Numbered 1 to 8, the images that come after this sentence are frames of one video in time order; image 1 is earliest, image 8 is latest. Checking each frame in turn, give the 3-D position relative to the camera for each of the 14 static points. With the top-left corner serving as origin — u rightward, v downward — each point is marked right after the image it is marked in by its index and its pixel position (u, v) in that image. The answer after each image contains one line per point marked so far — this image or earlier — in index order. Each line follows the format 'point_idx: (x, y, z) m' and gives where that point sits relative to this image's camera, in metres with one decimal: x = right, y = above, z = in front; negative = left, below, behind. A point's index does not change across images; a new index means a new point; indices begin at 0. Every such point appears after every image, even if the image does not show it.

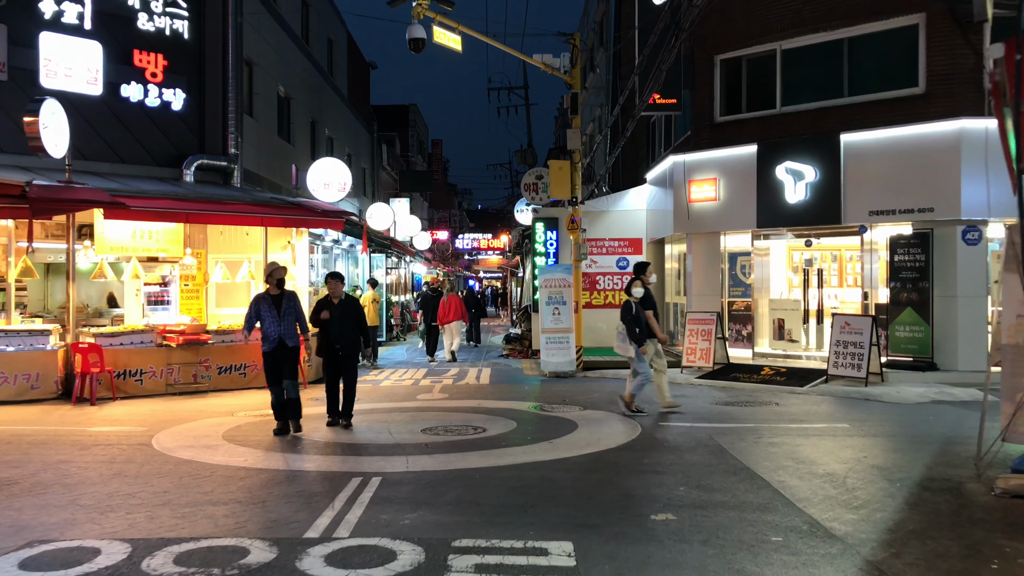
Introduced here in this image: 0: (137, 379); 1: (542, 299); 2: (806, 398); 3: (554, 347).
0: (-4.5, -1.1, +10.5) m
1: (+0.4, -0.2, +12.8) m
2: (+3.4, -1.3, +10.1) m
3: (+0.6, -0.9, +12.7) m
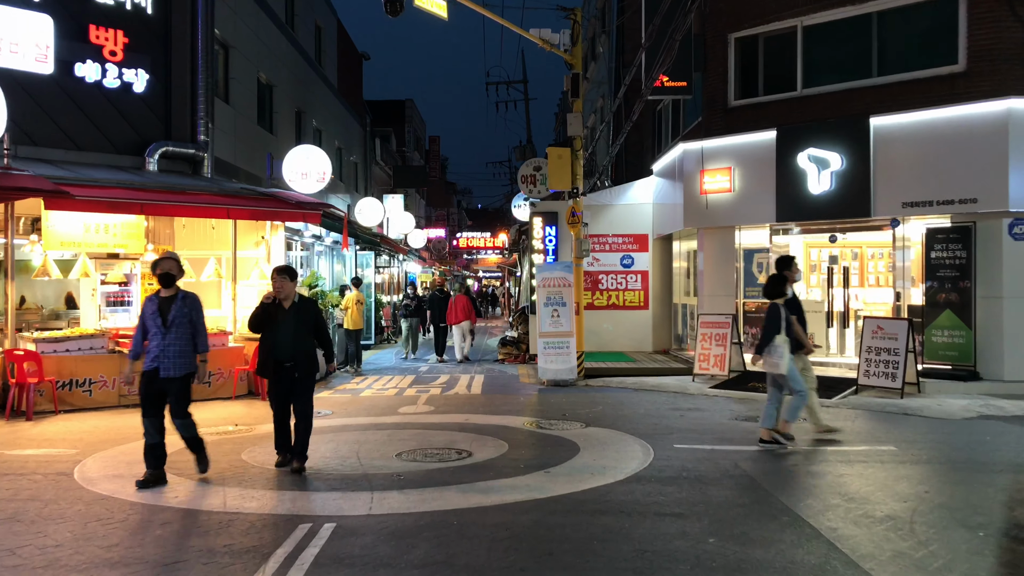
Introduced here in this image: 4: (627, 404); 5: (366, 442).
0: (-4.6, -1.1, +9.4) m
1: (+0.4, -0.2, +11.7) m
2: (+3.3, -1.3, +8.9) m
3: (+0.5, -0.9, +11.5) m
4: (+1.3, -1.3, +9.7) m
5: (-1.2, -1.3, +7.3) m
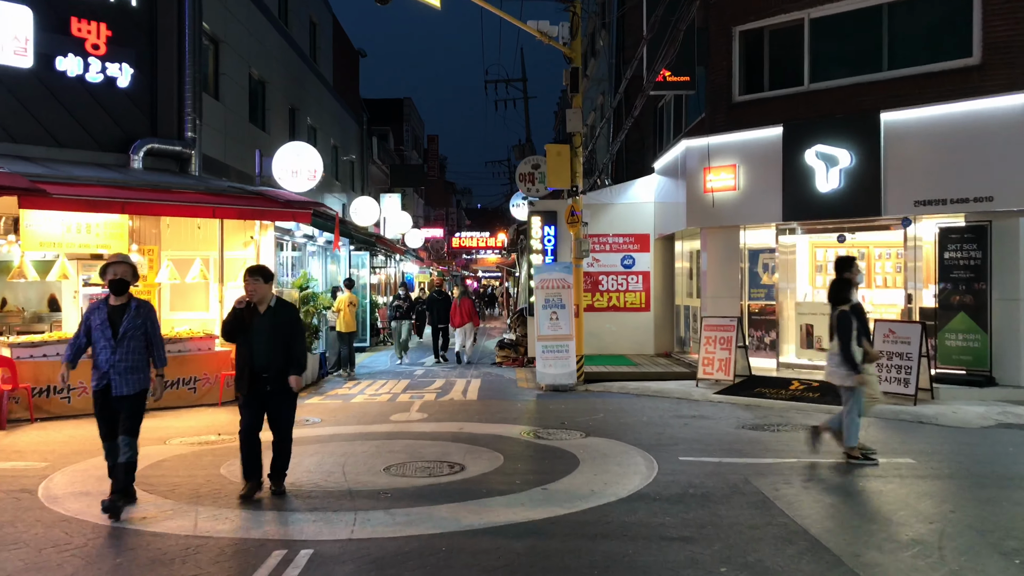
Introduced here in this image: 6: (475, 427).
0: (-4.6, -1.1, +9.0) m
1: (+0.3, -0.2, +11.3) m
2: (+3.3, -1.3, +8.6) m
3: (+0.5, -0.9, +11.2) m
4: (+1.2, -1.3, +9.3) m
5: (-1.2, -1.3, +6.9) m
6: (-0.3, -1.3, +8.2) m
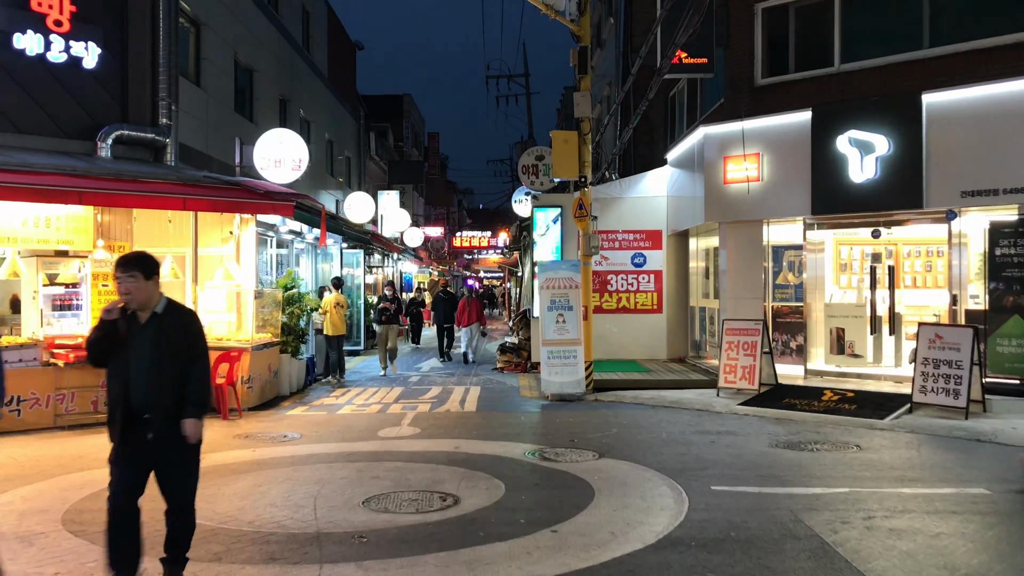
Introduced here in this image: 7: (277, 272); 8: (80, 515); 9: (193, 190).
0: (-4.6, -1.1, +8.1) m
1: (+0.4, -0.2, +10.3) m
2: (+3.3, -1.3, +7.6) m
3: (+0.5, -0.9, +10.2) m
4: (+1.3, -1.3, +8.3) m
5: (-1.2, -1.3, +5.9) m
6: (-0.3, -1.3, +7.2) m
7: (-3.4, +0.3, +12.7) m
8: (-2.5, -1.3, +5.0) m
9: (-3.4, +1.0, +9.3) m
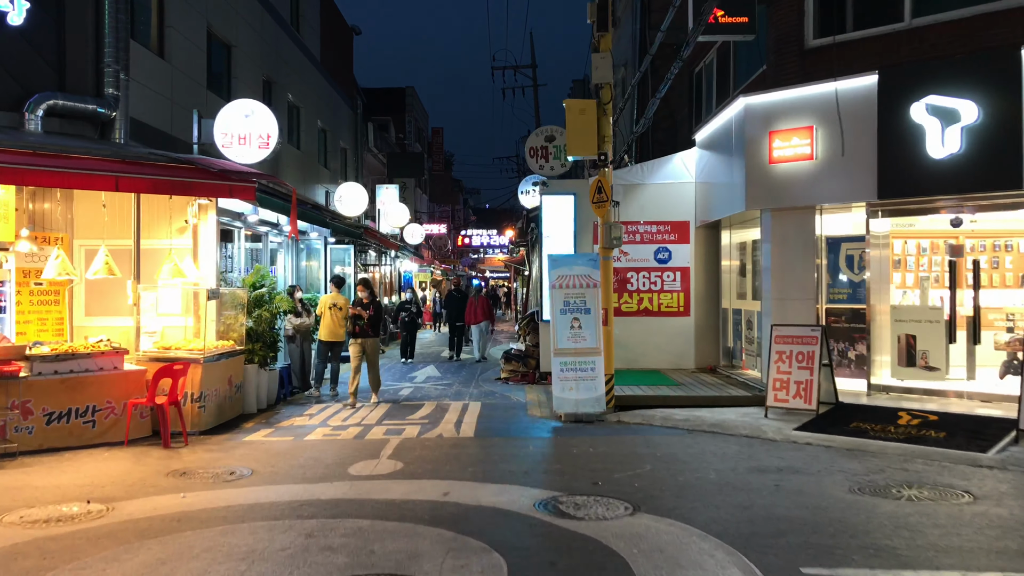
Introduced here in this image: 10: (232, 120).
0: (-4.5, -1.1, +6.4) m
1: (+0.4, -0.2, +8.7) m
2: (+3.3, -1.3, +5.9) m
3: (+0.6, -0.9, +8.5) m
4: (+1.3, -1.3, +6.6) m
5: (-1.2, -1.3, +4.2) m
6: (-0.3, -1.3, +5.6) m
7: (-3.3, +0.3, +11.0) m
8: (-2.5, -1.3, +3.4) m
9: (-3.3, +1.0, +7.7) m
10: (-3.0, +1.8, +9.4) m
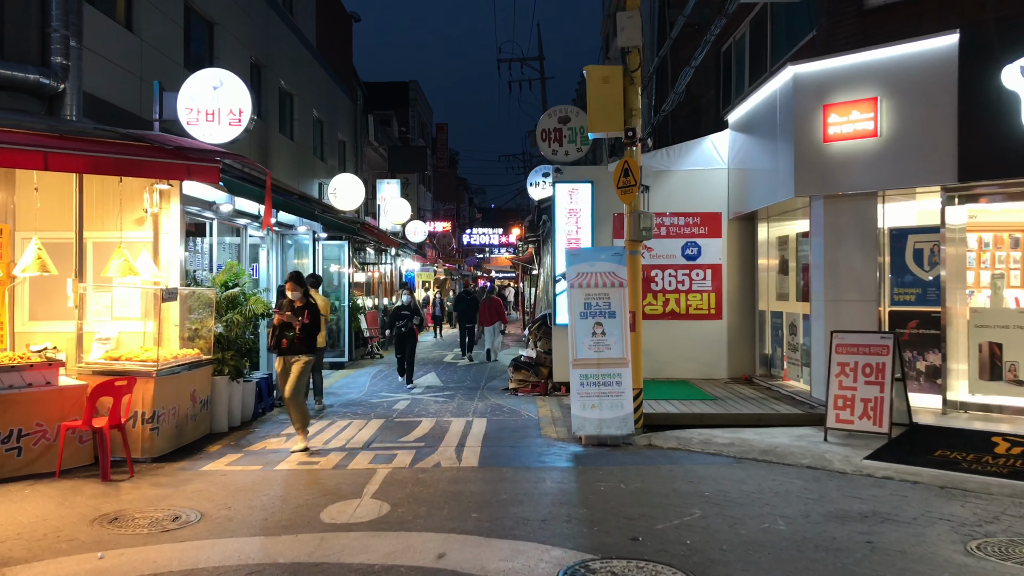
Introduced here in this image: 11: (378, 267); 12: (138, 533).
0: (-4.5, -1.1, +5.1) m
1: (+0.5, -0.2, +7.4) m
2: (+3.4, -1.3, +4.5) m
3: (+0.7, -0.9, +7.2) m
4: (+1.4, -1.3, +5.3) m
5: (-1.1, -1.3, +2.9) m
6: (-0.2, -1.3, +4.3) m
7: (-3.2, +0.3, +9.7) m
8: (-2.4, -1.3, +2.1) m
9: (-3.2, +1.1, +6.4) m
10: (-2.9, +1.8, +8.1) m
11: (-3.0, +0.5, +19.4) m
12: (-2.1, -1.4, +4.9) m
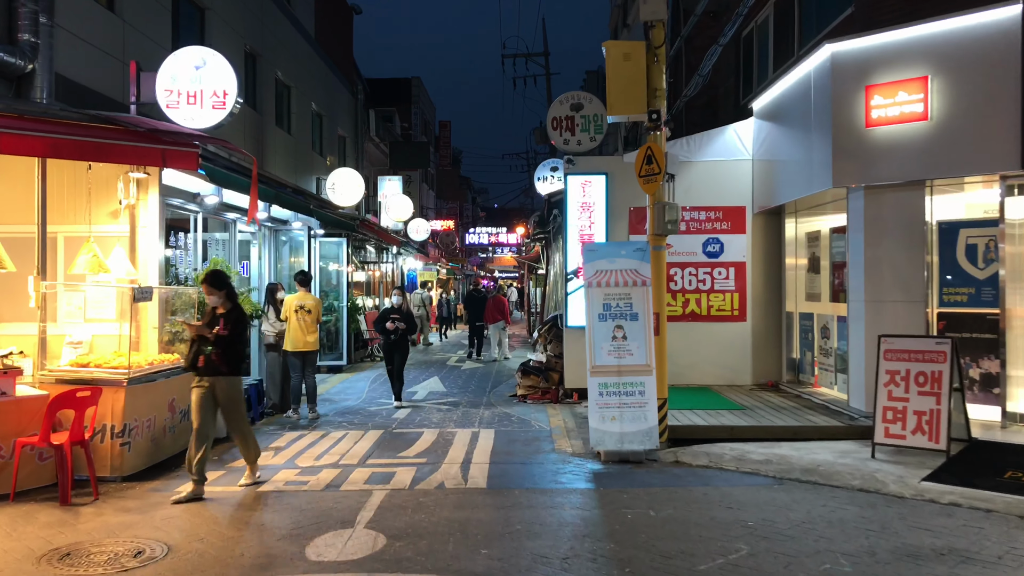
0: (-4.4, -1.1, +4.4) m
1: (+0.6, -0.2, +6.6) m
2: (+3.5, -1.3, +3.8) m
3: (+0.8, -0.9, +6.5) m
4: (+1.5, -1.3, +4.6) m
5: (-1.1, -1.3, +2.2) m
6: (-0.1, -1.3, +3.6) m
7: (-3.1, +0.3, +9.0) m
8: (-2.3, -1.3, +1.4) m
9: (-3.1, +1.1, +5.7) m
10: (-2.8, +1.8, +7.4) m
11: (-2.8, +0.5, +18.7) m
12: (-2.0, -1.3, +4.2) m
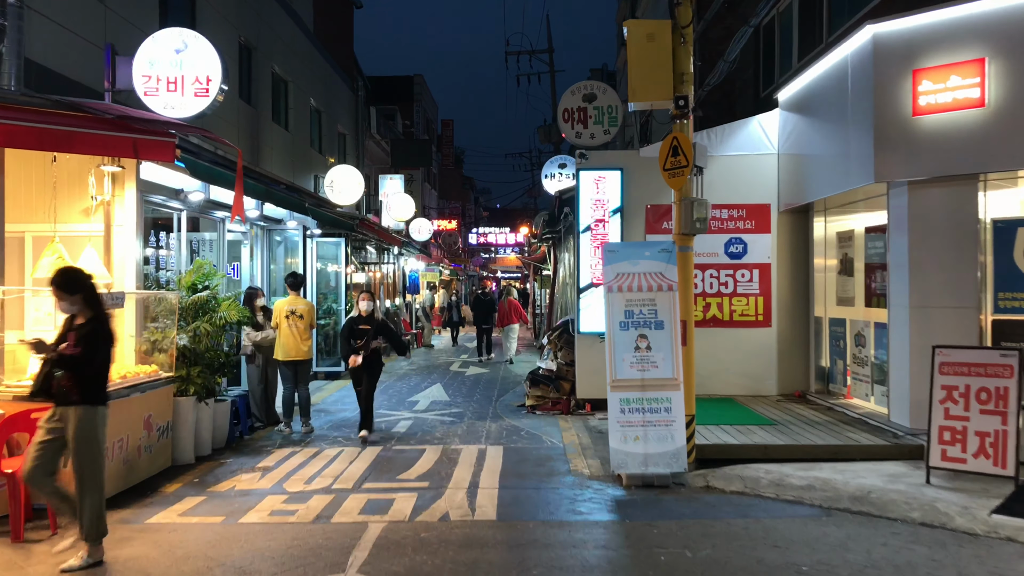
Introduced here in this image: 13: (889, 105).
0: (-4.3, -1.1, +3.8) m
1: (+0.7, -0.2, +6.0) m
2: (+3.6, -1.3, +3.2) m
3: (+0.9, -0.9, +5.8) m
4: (+1.5, -1.3, +4.0) m
5: (-1.0, -1.3, +1.6) m
6: (-0.1, -1.3, +2.9) m
7: (-3.0, +0.2, +8.4) m
8: (-2.3, -1.3, +0.7) m
9: (-3.1, +1.0, +5.0) m
10: (-2.7, +1.8, +6.8) m
11: (-2.7, +0.4, +18.0) m
12: (-1.9, -1.4, +3.5) m
13: (+2.9, +1.4, +6.6) m
